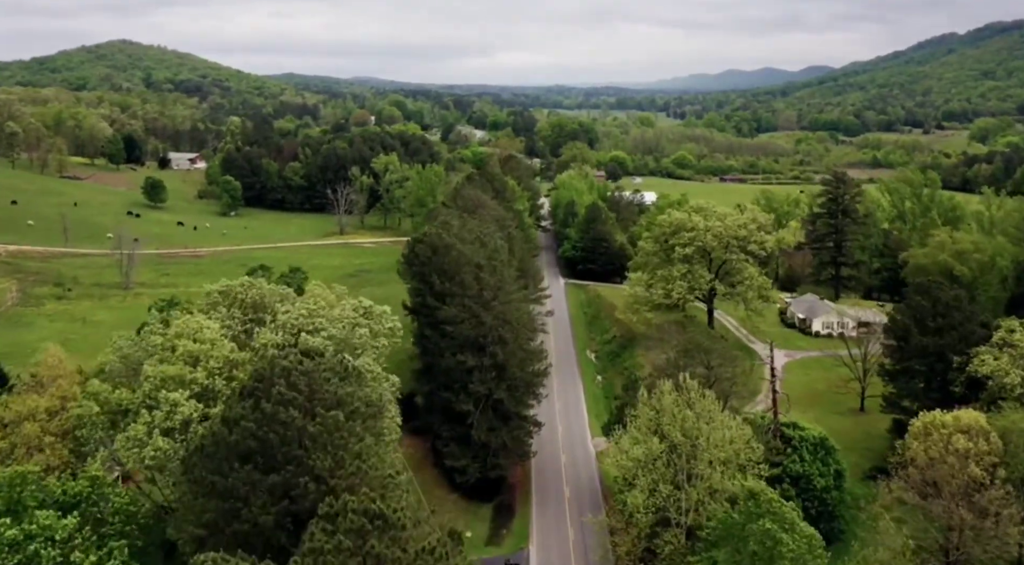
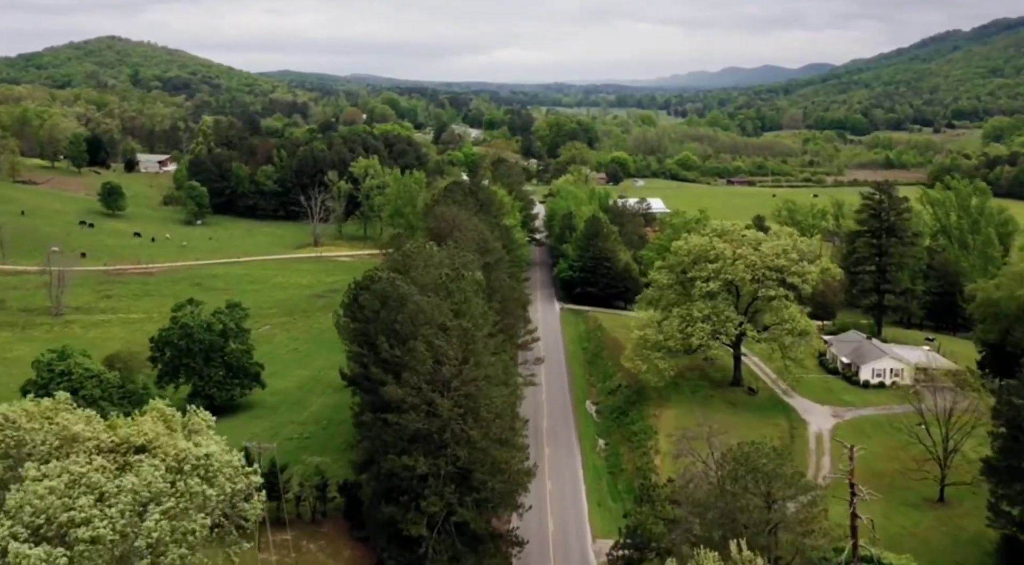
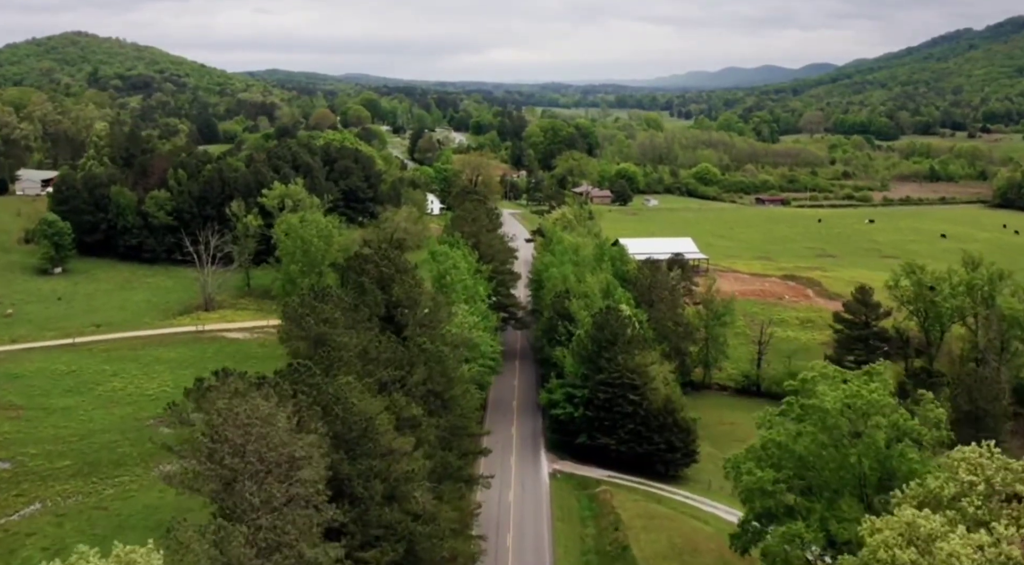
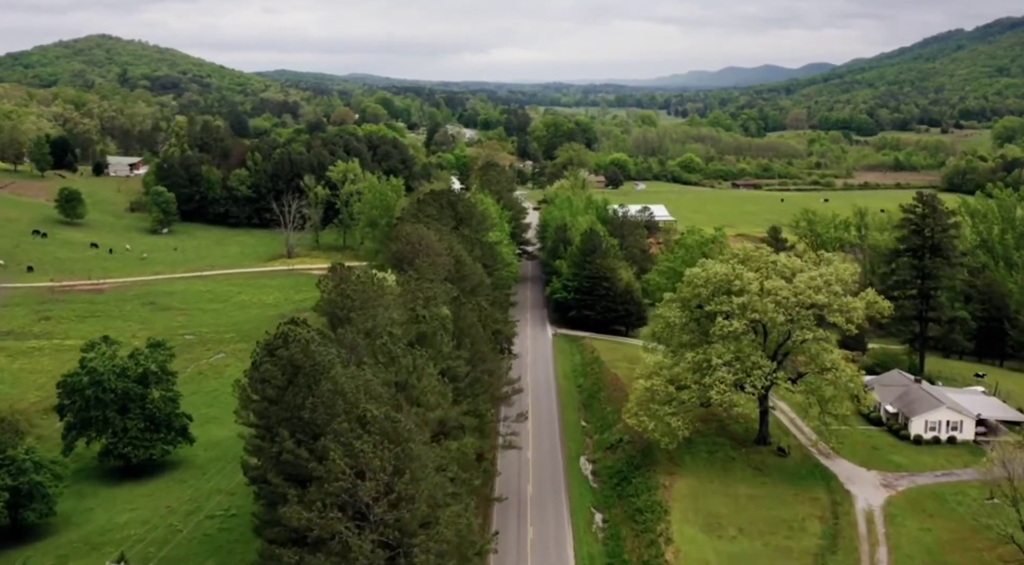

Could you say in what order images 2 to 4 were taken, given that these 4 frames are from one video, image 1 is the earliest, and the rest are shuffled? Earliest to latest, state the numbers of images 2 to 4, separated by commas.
2, 4, 3
